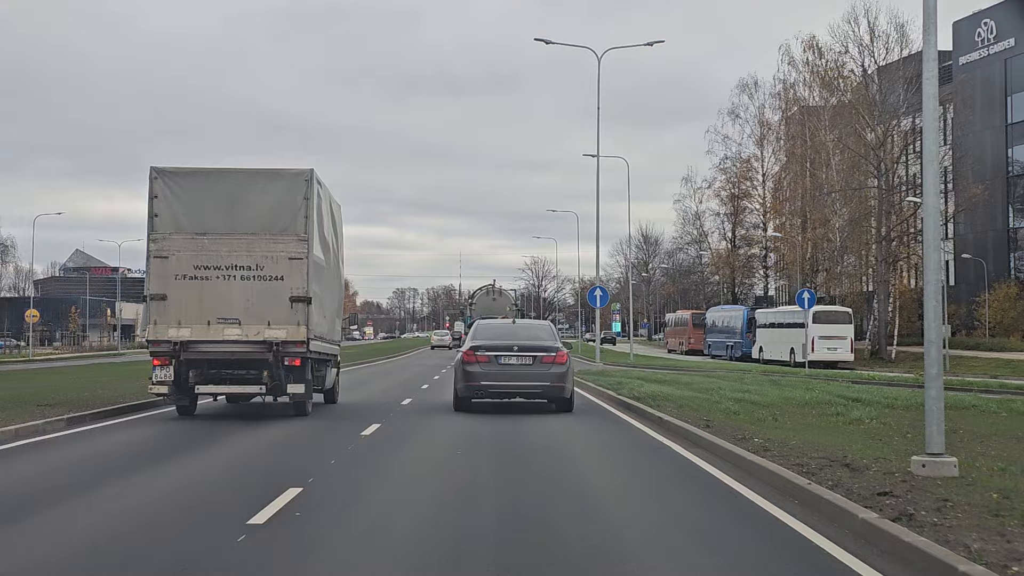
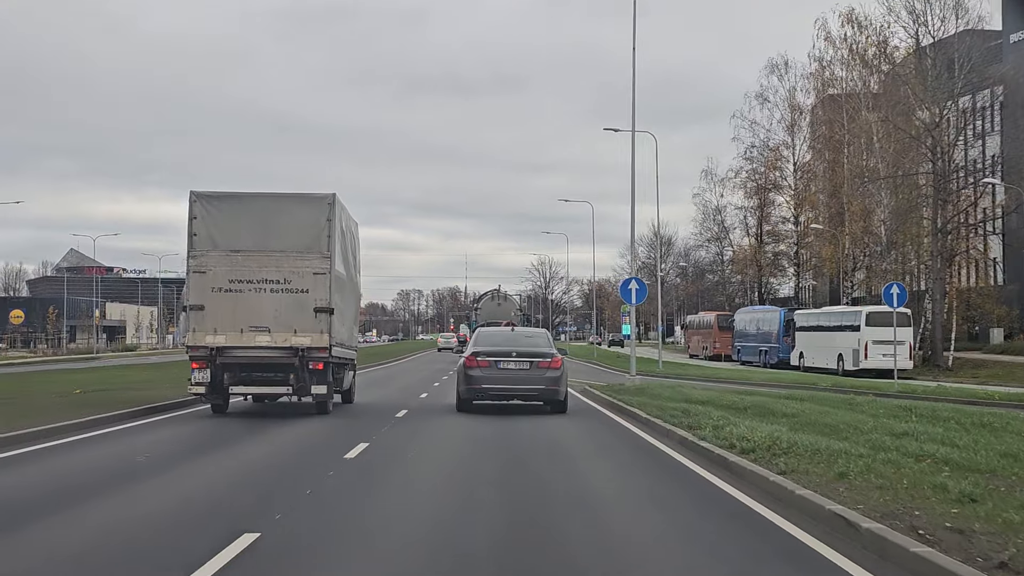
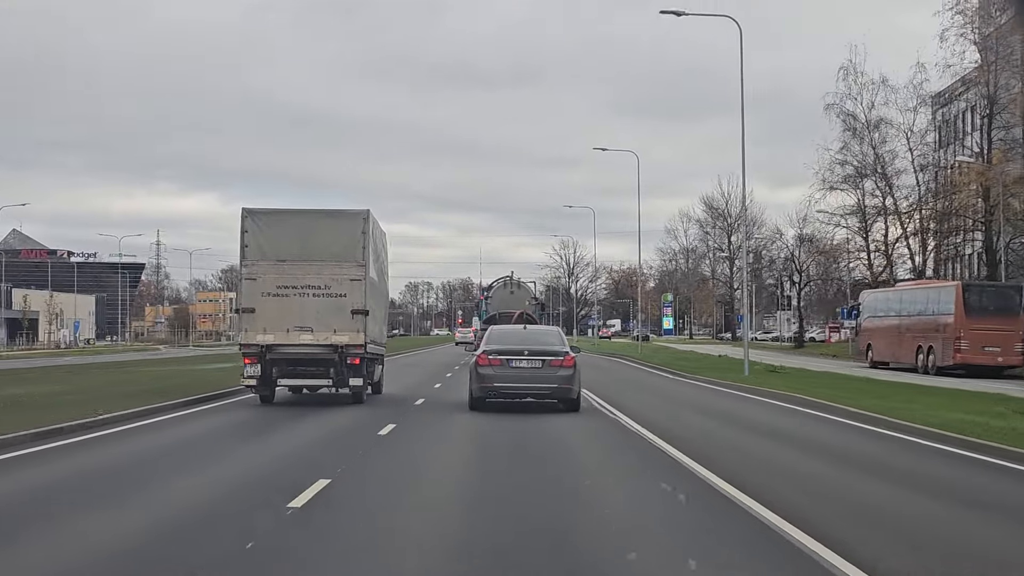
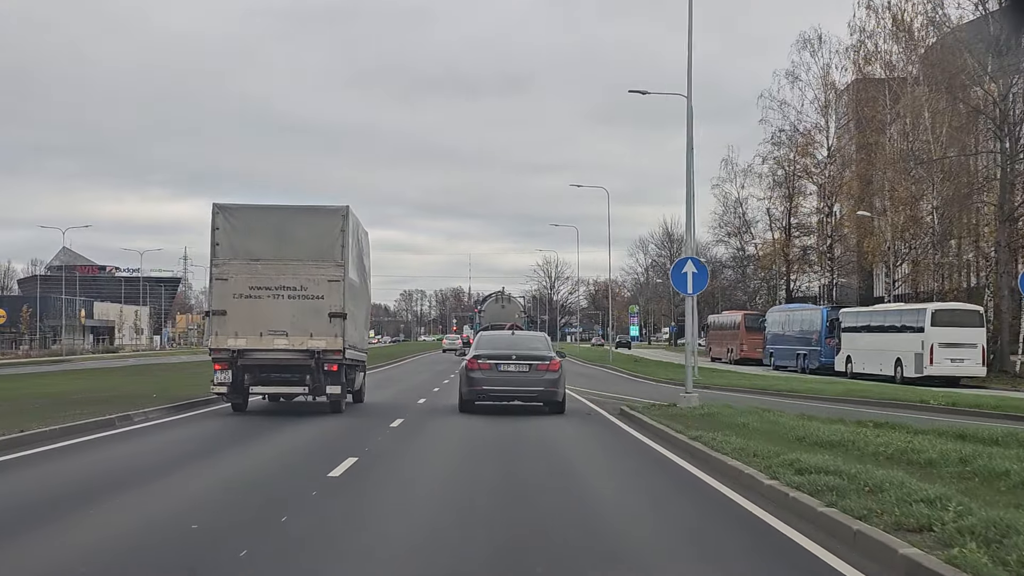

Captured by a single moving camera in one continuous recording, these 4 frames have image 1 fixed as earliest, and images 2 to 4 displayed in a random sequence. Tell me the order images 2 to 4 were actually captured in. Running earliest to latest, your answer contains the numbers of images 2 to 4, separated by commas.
2, 4, 3
